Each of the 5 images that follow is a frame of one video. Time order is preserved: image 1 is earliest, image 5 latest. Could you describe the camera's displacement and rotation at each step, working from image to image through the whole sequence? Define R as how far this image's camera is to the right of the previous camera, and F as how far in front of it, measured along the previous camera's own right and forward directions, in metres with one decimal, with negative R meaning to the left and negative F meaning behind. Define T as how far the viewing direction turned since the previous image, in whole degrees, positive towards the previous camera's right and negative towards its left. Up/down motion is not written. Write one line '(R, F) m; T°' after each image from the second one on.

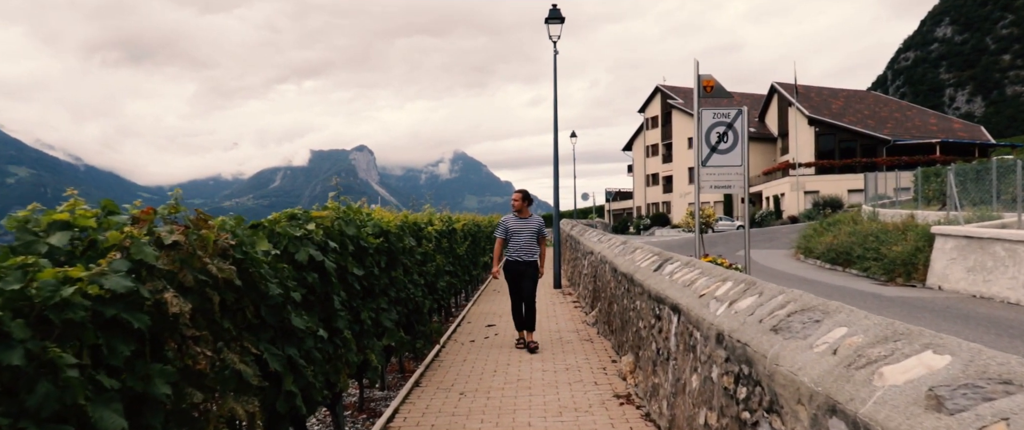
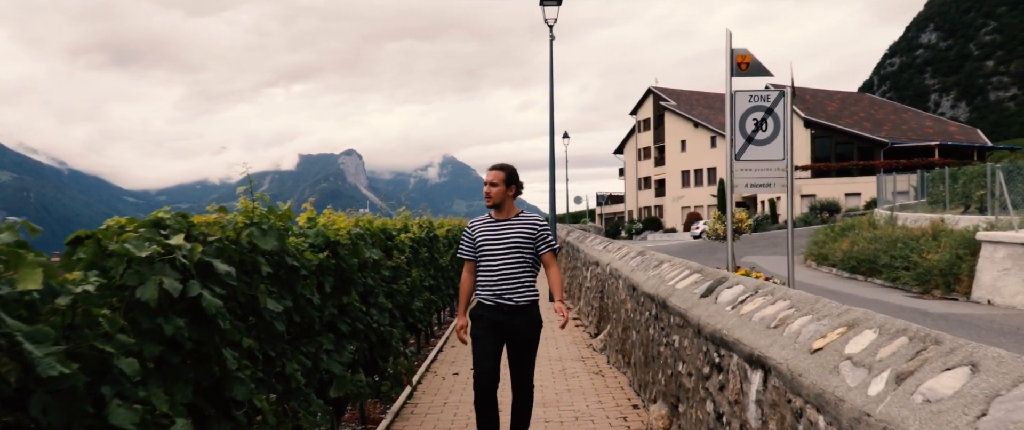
(0.0, +2.0) m; +1°
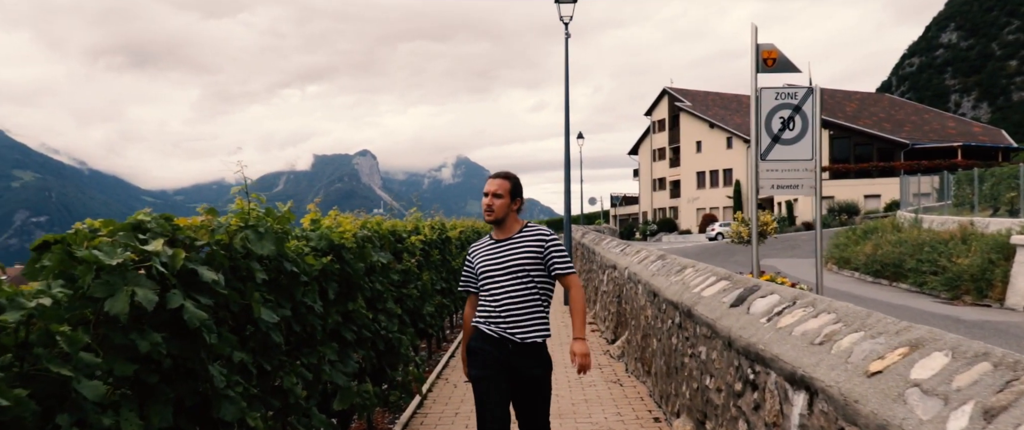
(0.0, +0.3) m; -1°
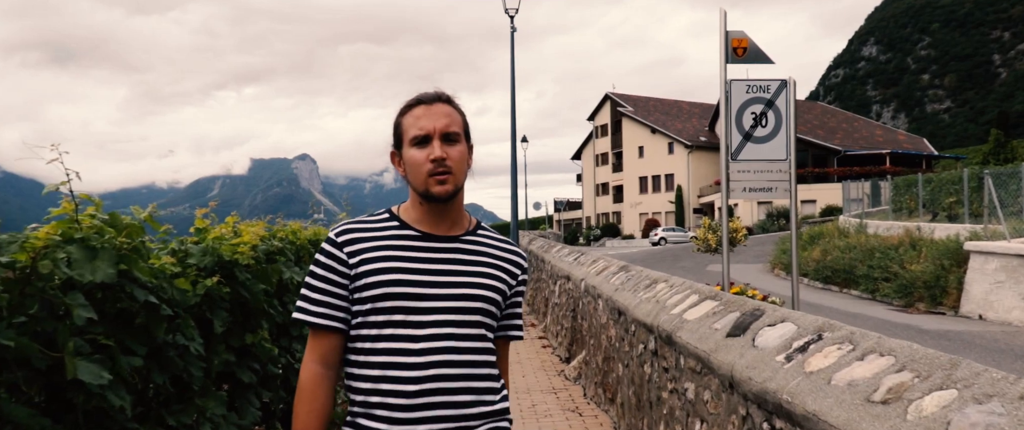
(0.0, +1.0) m; +4°
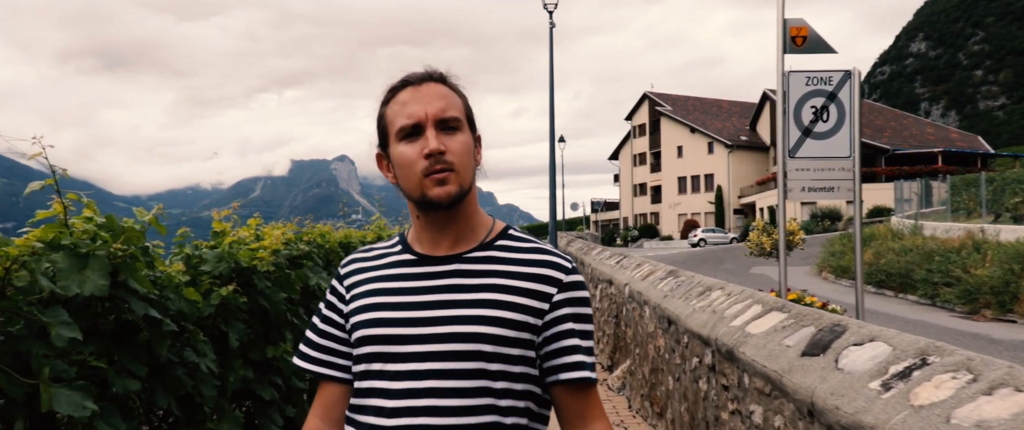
(0.0, +0.4) m; -3°
